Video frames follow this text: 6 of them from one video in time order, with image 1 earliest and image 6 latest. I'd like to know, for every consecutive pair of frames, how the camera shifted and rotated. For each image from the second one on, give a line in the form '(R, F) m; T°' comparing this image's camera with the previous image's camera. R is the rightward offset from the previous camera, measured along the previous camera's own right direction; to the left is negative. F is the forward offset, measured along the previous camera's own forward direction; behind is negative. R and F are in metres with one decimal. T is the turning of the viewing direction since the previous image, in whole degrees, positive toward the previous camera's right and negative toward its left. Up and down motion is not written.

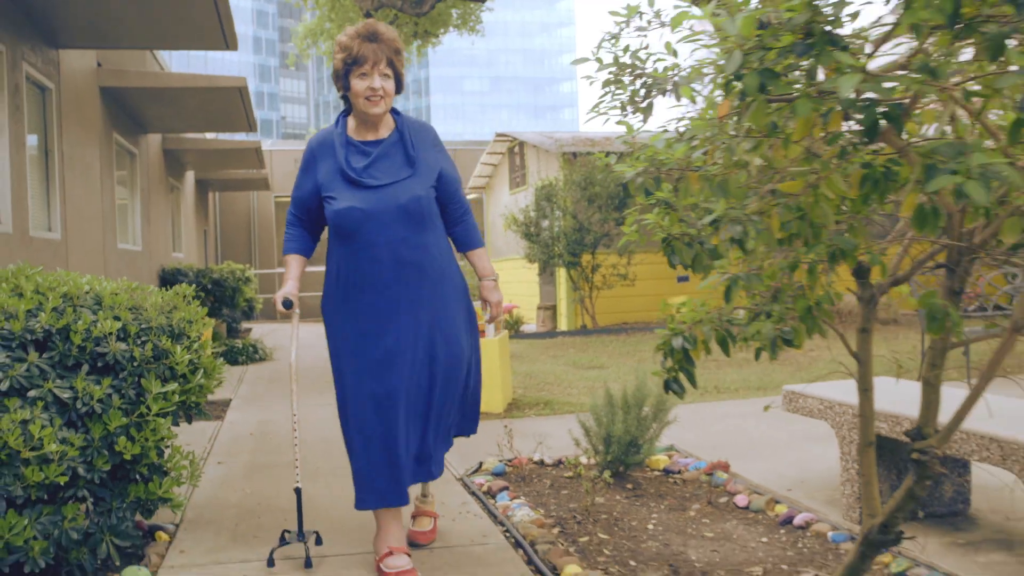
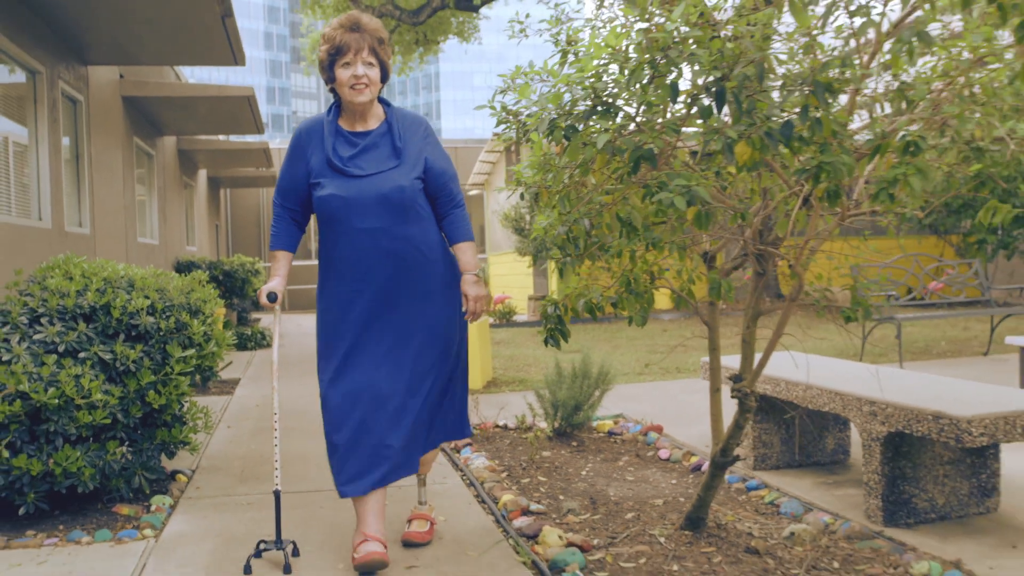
(+0.3, -0.8) m; -1°
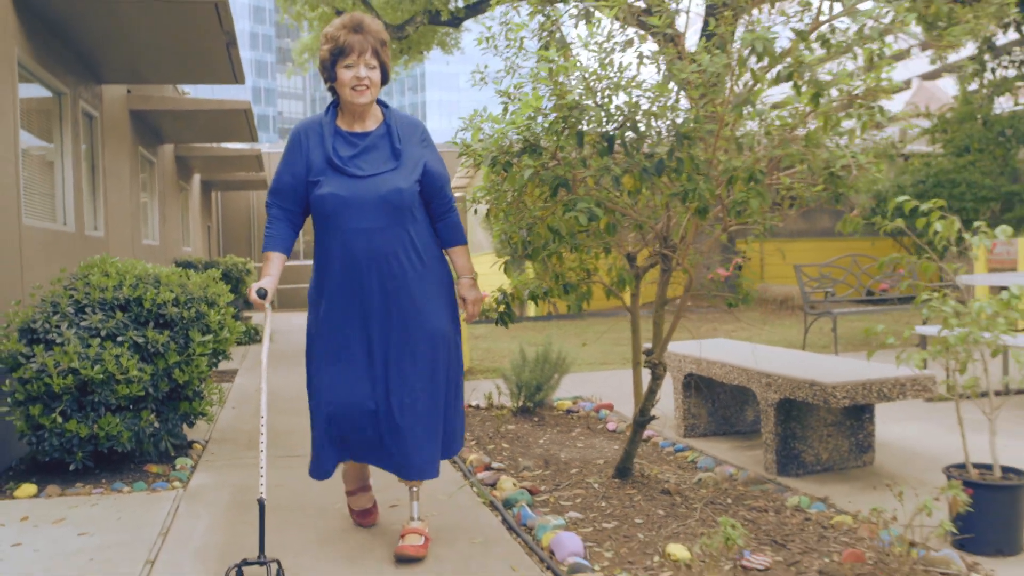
(+0.1, -0.8) m; +1°
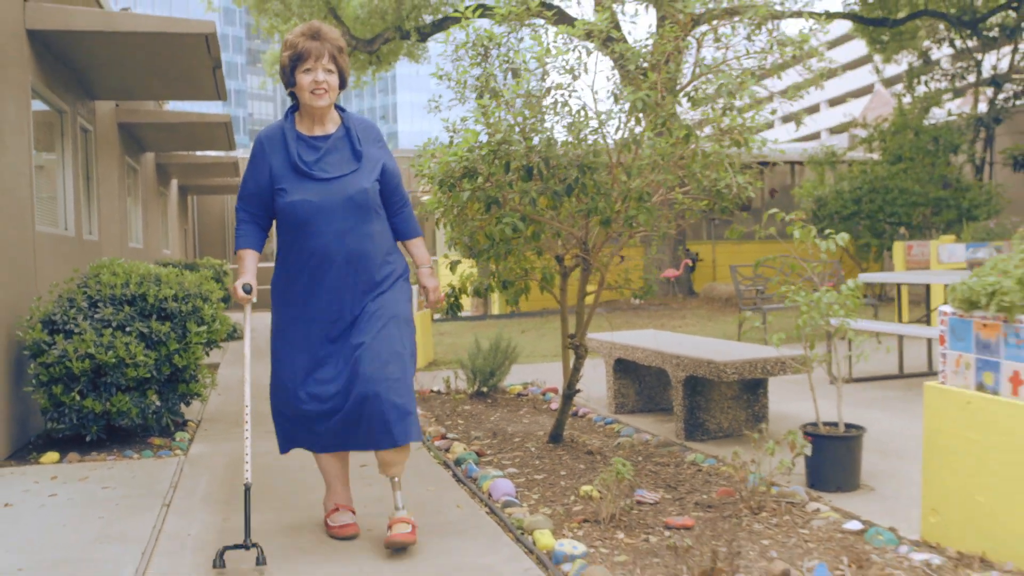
(+0.1, -0.8) m; +2°
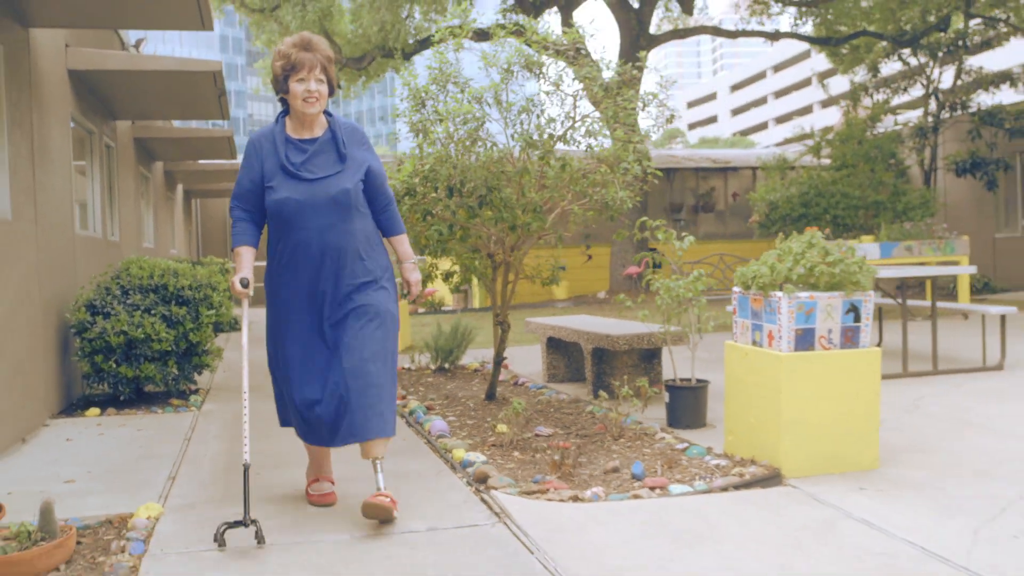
(+0.4, -1.4) m; 0°
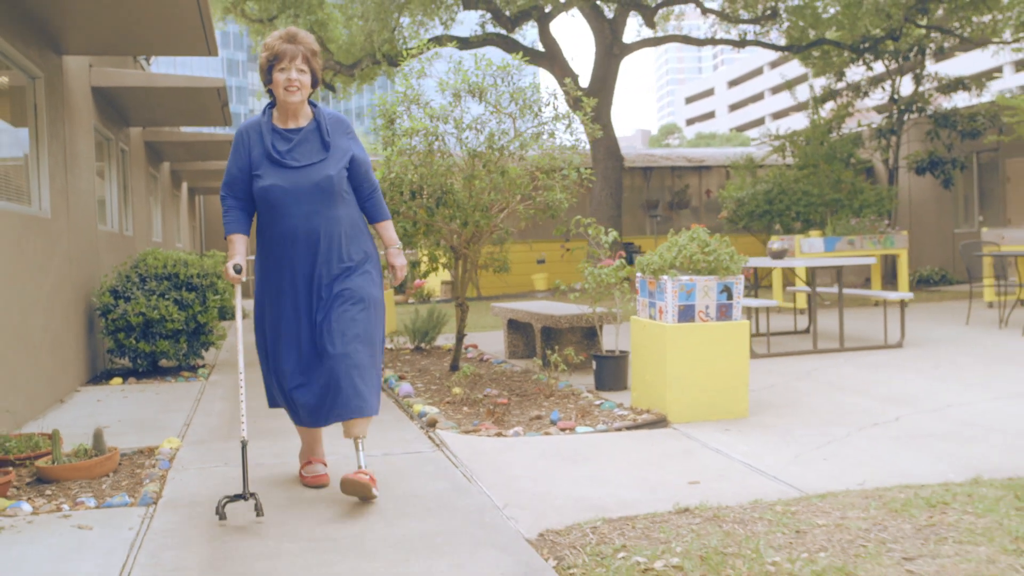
(+0.3, -1.1) m; 0°
